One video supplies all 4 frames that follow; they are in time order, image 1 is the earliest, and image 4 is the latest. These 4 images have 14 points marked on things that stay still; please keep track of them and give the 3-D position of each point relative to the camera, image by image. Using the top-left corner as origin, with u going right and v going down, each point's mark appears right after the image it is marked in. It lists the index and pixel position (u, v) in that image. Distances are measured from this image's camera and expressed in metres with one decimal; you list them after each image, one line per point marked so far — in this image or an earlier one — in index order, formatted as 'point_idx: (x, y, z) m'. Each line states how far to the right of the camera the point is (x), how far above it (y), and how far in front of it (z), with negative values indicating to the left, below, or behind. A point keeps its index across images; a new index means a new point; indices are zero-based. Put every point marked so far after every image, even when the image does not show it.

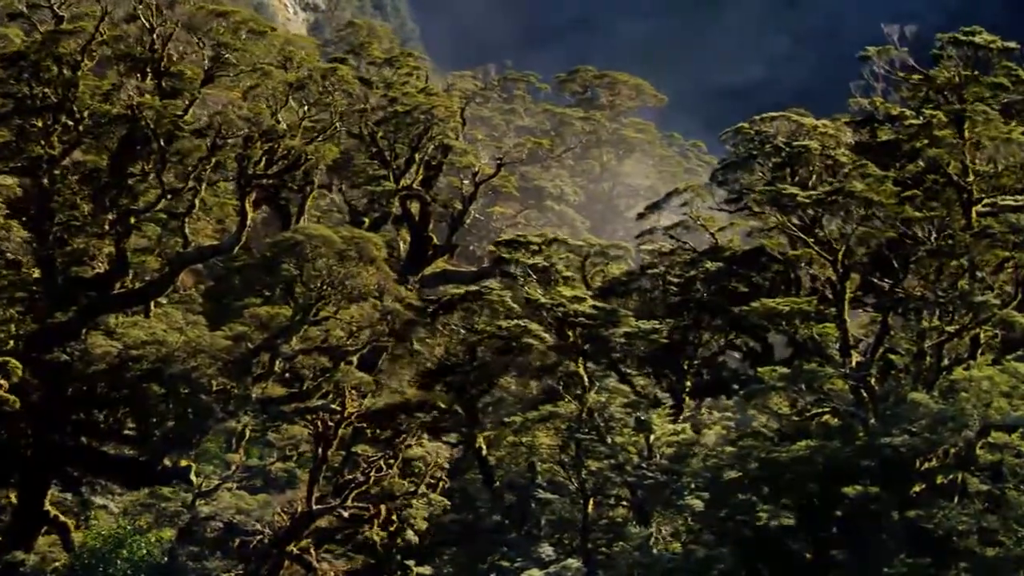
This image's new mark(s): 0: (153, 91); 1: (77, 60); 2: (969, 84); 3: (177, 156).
0: (-5.1, +3.0, +14.4) m
1: (-6.1, +3.4, +14.1) m
2: (+6.3, +2.9, +13.8) m
3: (-5.0, +2.0, +14.8) m
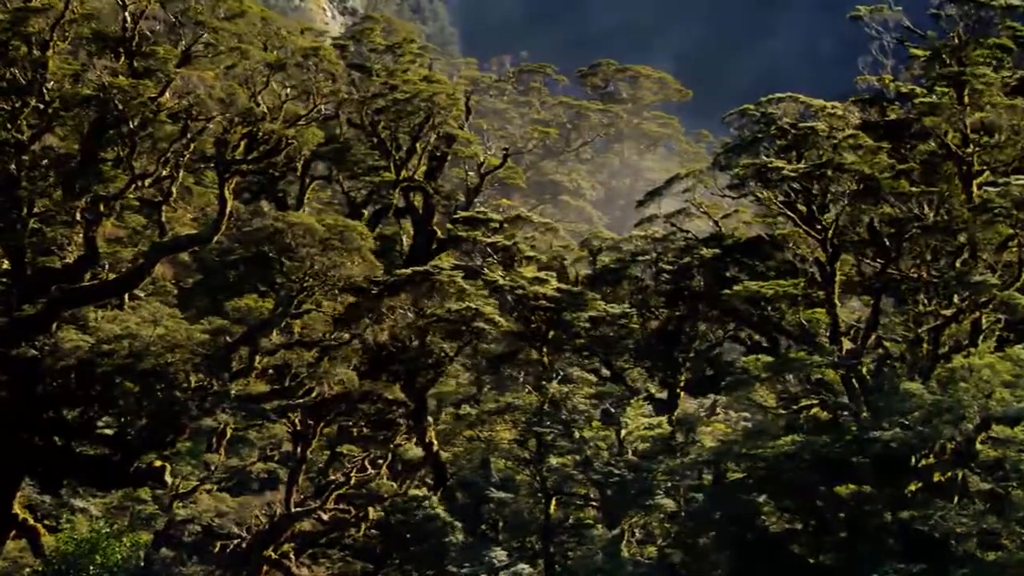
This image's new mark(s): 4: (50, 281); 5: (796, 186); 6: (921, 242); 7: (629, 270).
0: (-5.4, +3.1, +13.9) m
1: (-6.4, +3.5, +13.6) m
2: (+6.0, +3.1, +12.9) m
3: (-5.2, +2.1, +14.3) m
4: (-6.6, +0.1, +14.1) m
5: (+3.7, +1.3, +12.9) m
6: (+5.0, +0.6, +12.2) m
7: (+1.7, +0.3, +14.2) m
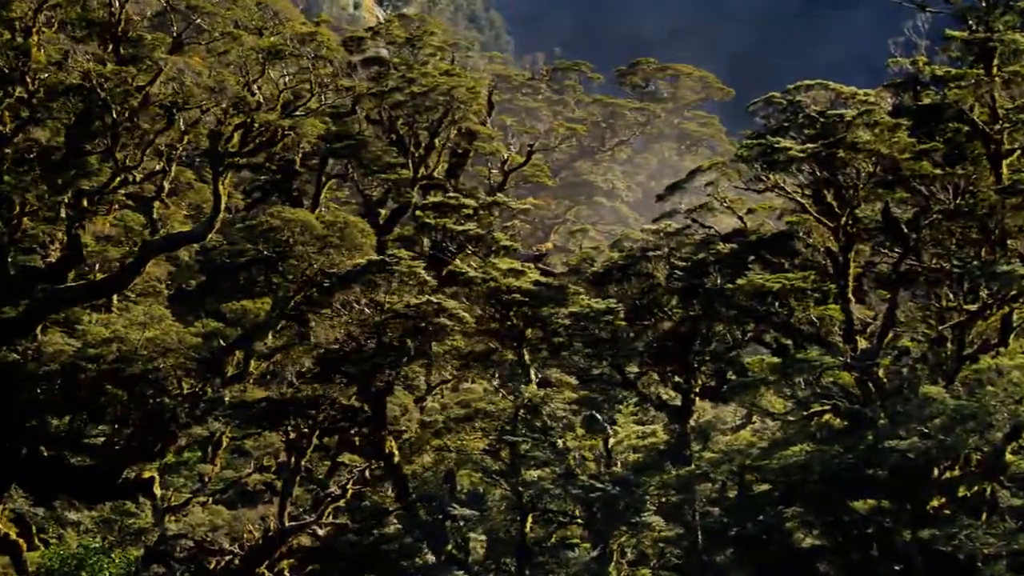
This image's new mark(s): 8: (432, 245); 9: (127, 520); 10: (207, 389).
0: (-5.4, +3.1, +13.4) m
1: (-6.4, +3.5, +13.2) m
2: (+5.9, +3.2, +11.8) m
3: (-5.2, +2.1, +13.7) m
4: (-6.6, +0.1, +13.6) m
5: (+3.7, +1.4, +11.9) m
6: (+4.9, +0.6, +11.2) m
7: (+1.7, +0.3, +13.3) m
8: (-1.1, +0.6, +13.4) m
9: (-5.3, -3.2, +13.5) m
10: (-4.0, -1.3, +12.9) m
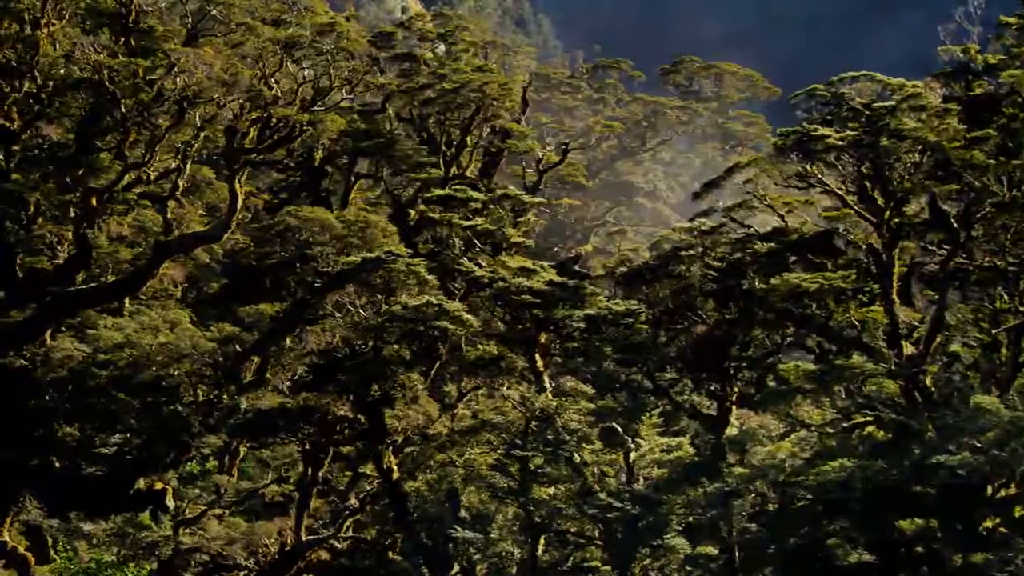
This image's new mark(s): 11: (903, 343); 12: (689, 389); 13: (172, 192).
0: (-5.1, +3.0, +13.1) m
1: (-6.1, +3.4, +12.9) m
2: (+6.2, +3.2, +10.9) m
3: (-4.9, +2.1, +13.4) m
4: (-6.2, 0.0, +13.3) m
5: (+3.9, +1.3, +11.1) m
6: (+5.1, +0.6, +10.3) m
7: (+2.0, +0.3, +12.6) m
8: (-0.8, +0.6, +12.8) m
9: (-5.0, -3.3, +13.2) m
10: (-3.7, -1.3, +12.5) m
11: (+4.4, -0.6, +11.1) m
12: (+2.3, -1.3, +12.7) m
13: (-4.7, +1.3, +13.7) m
